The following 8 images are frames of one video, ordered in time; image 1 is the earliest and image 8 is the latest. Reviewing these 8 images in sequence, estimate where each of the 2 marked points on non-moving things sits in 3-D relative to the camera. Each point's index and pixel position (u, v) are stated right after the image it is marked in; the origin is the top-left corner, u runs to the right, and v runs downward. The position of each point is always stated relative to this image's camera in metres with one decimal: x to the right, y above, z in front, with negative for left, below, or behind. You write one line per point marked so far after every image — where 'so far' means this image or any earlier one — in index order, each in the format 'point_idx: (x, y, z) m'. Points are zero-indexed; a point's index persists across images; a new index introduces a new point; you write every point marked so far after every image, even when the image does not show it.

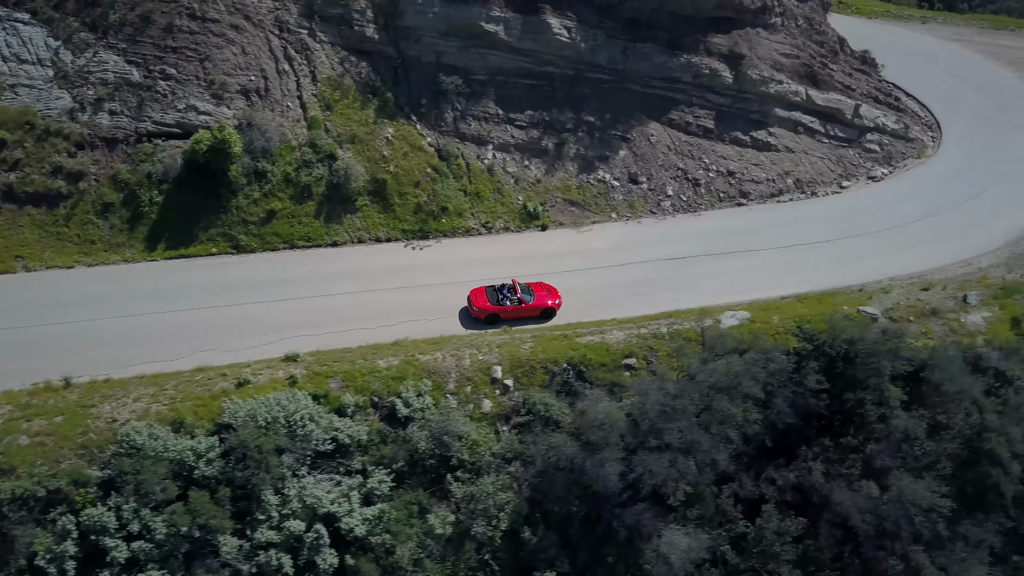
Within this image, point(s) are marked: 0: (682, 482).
0: (+2.9, -3.5, +14.6) m
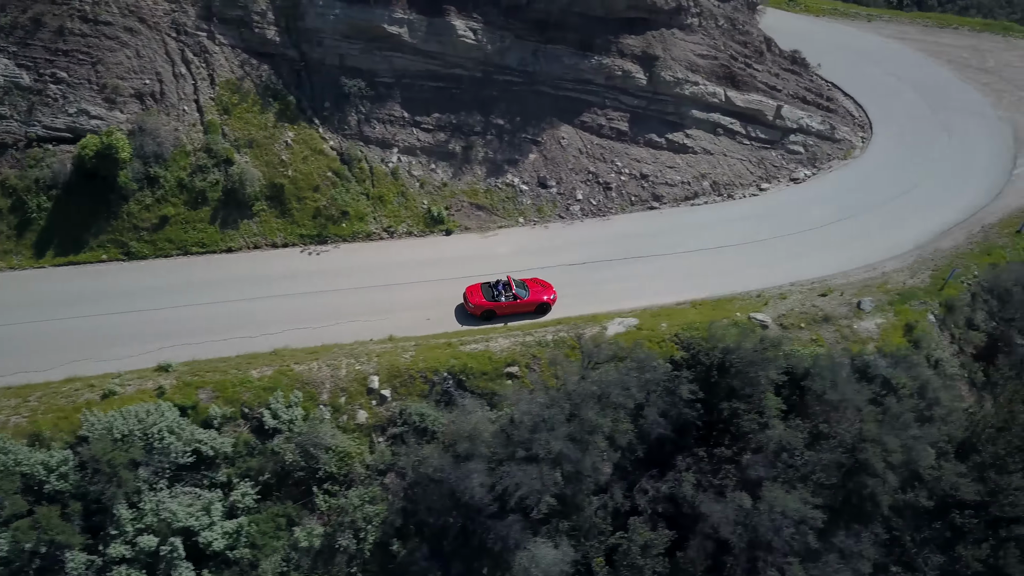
0: (+0.5, -3.6, +14.4) m
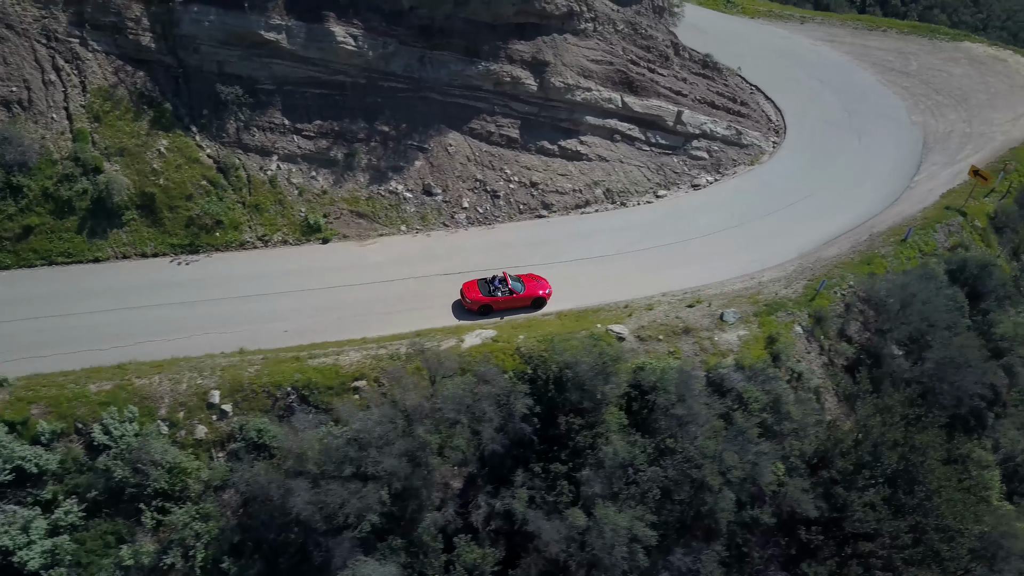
0: (-2.5, -3.9, +14.2) m
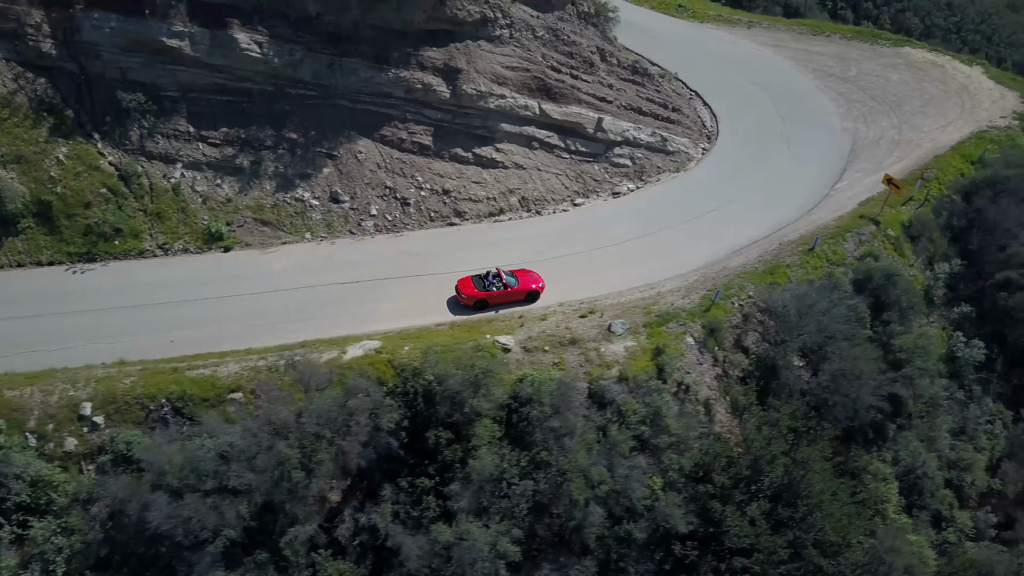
0: (-4.9, -4.1, +14.0) m
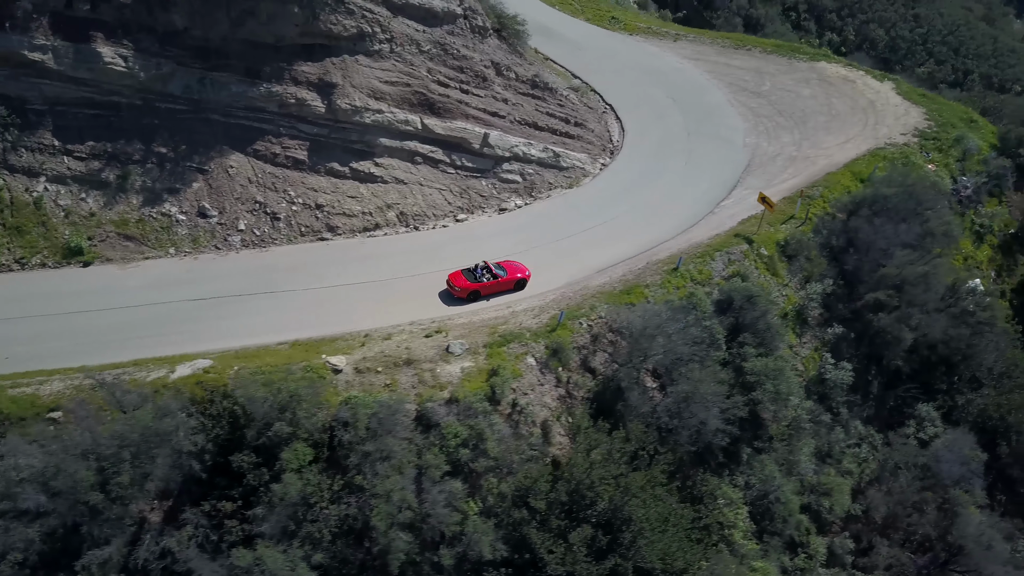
0: (-8.3, -4.5, +13.8) m
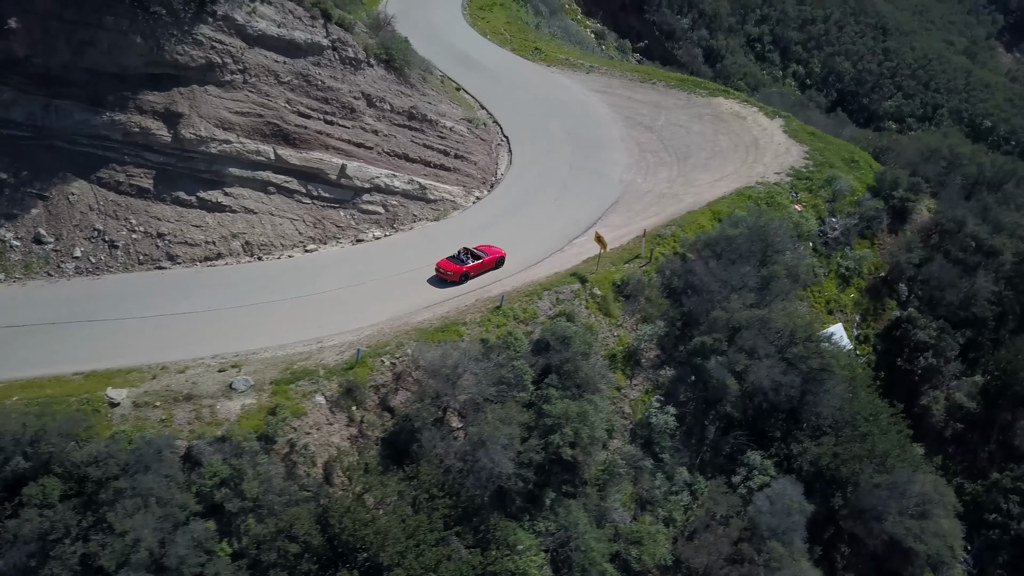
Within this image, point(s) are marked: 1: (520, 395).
0: (-12.9, -4.9, +13.7) m
1: (+0.3, -2.4, +18.4) m
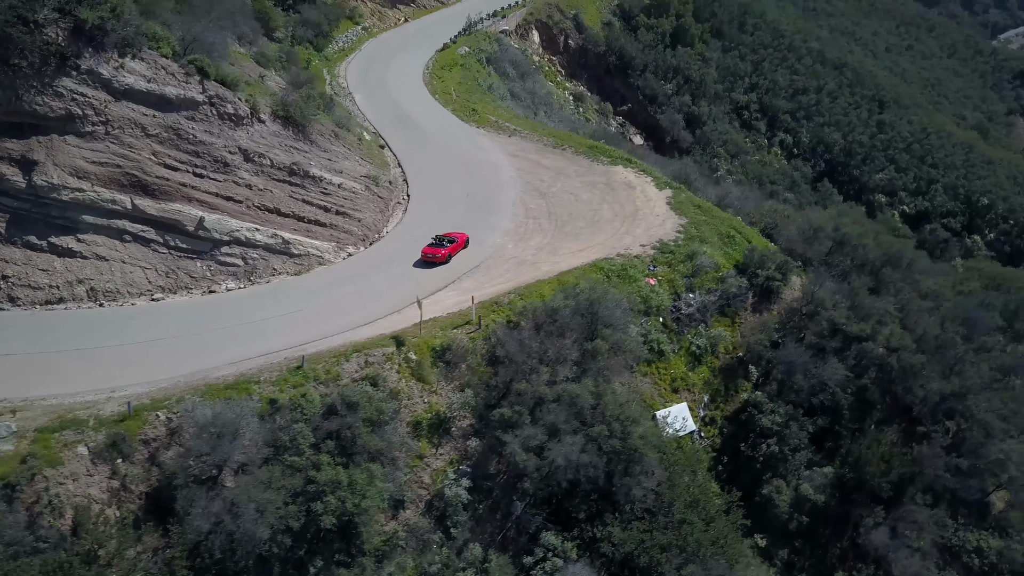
0: (-18.3, -5.3, +14.2) m
1: (-4.7, -3.8, +18.1) m
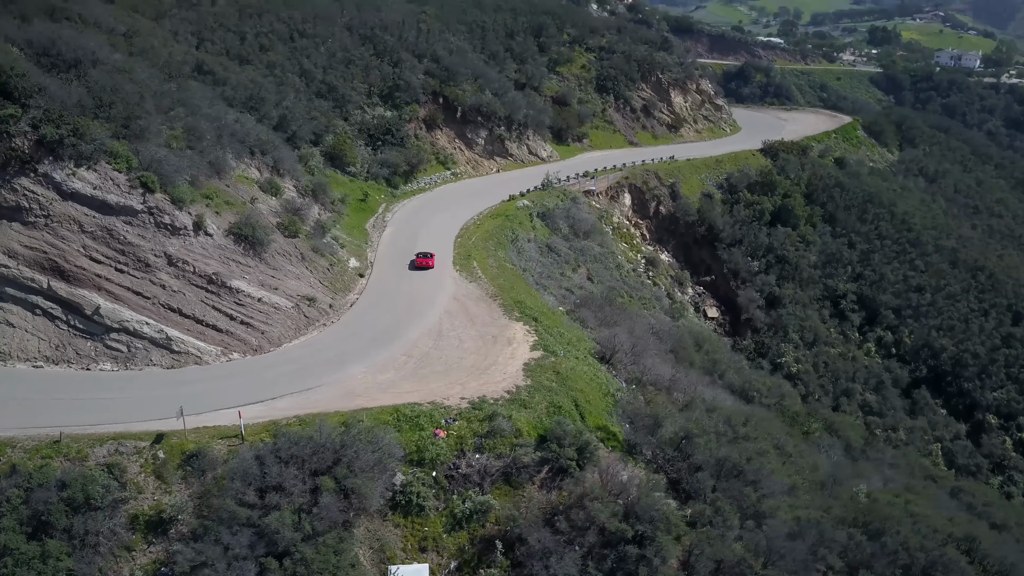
0: (-26.7, -4.5, +20.0) m
1: (-12.6, -5.7, +20.1) m
